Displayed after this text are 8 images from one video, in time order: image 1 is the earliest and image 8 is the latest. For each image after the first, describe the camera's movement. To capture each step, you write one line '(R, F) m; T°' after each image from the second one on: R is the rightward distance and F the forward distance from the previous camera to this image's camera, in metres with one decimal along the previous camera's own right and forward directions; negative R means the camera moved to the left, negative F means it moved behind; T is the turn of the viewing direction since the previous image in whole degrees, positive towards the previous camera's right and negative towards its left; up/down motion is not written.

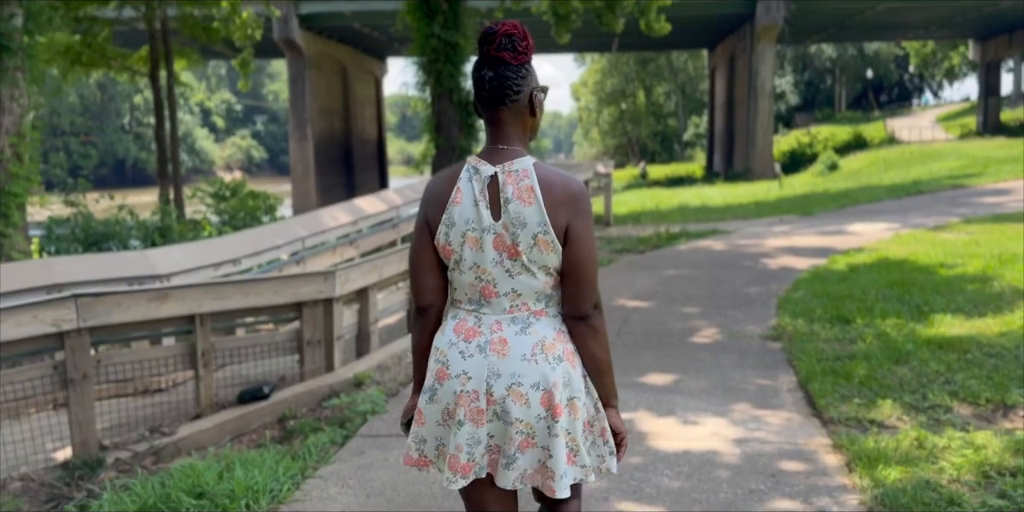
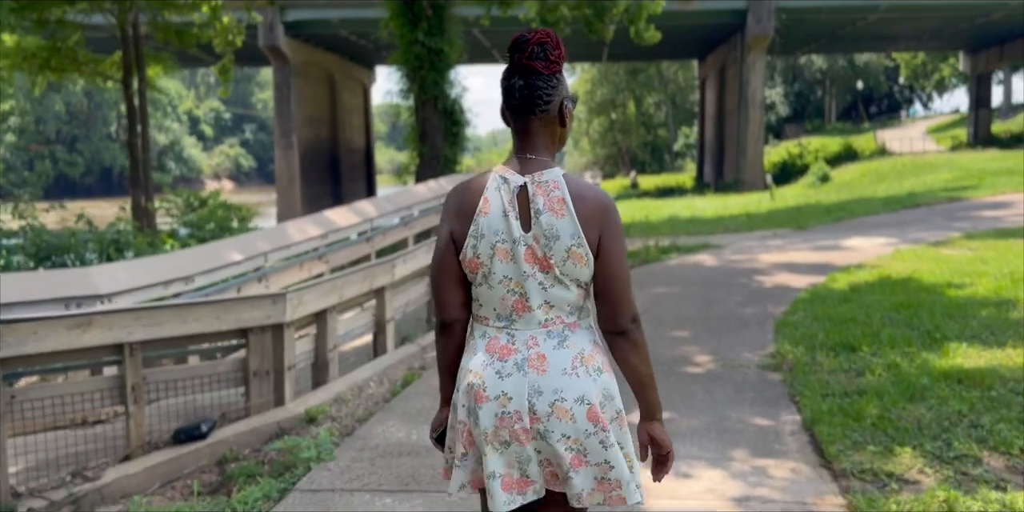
(+0.1, +0.6) m; +1°
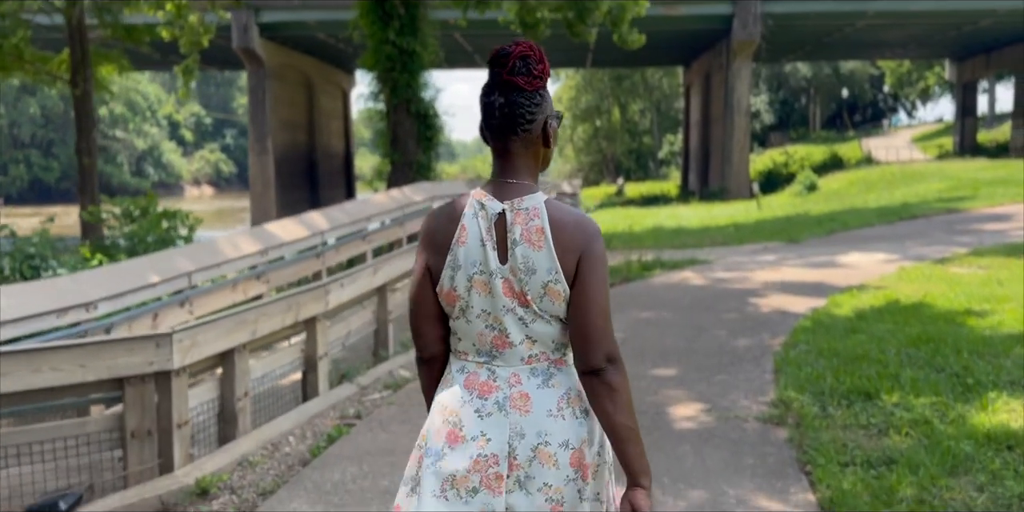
(+0.2, +1.0) m; +1°
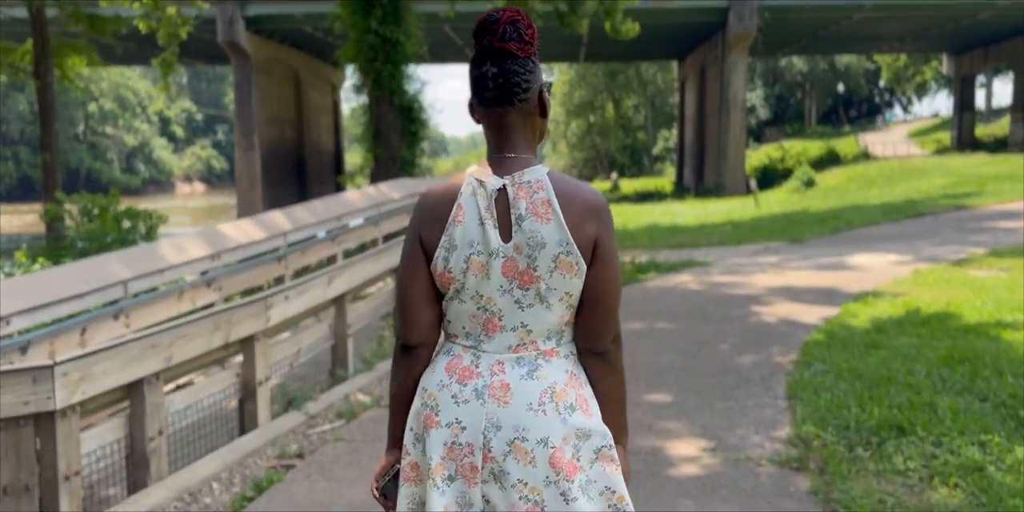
(+0.1, +0.8) m; 0°
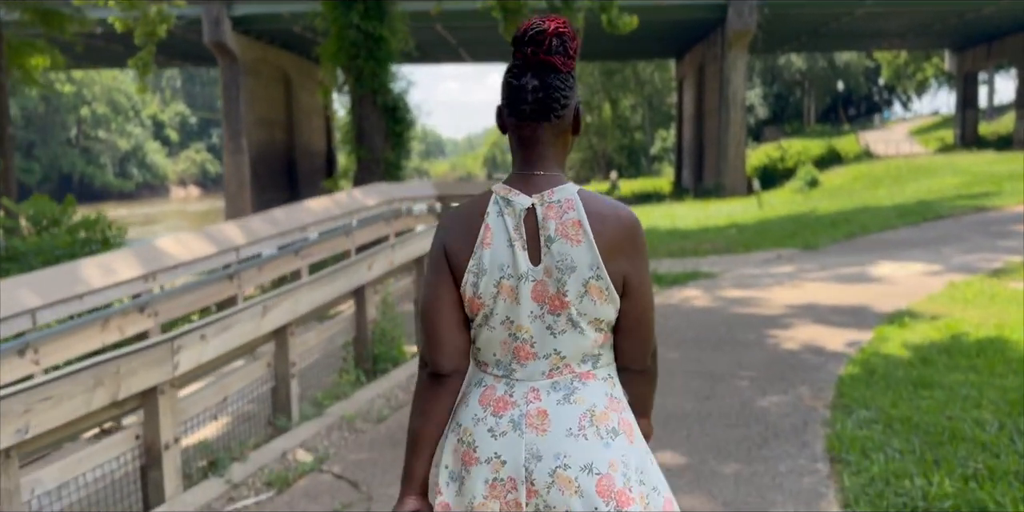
(+0.1, +1.0) m; 0°
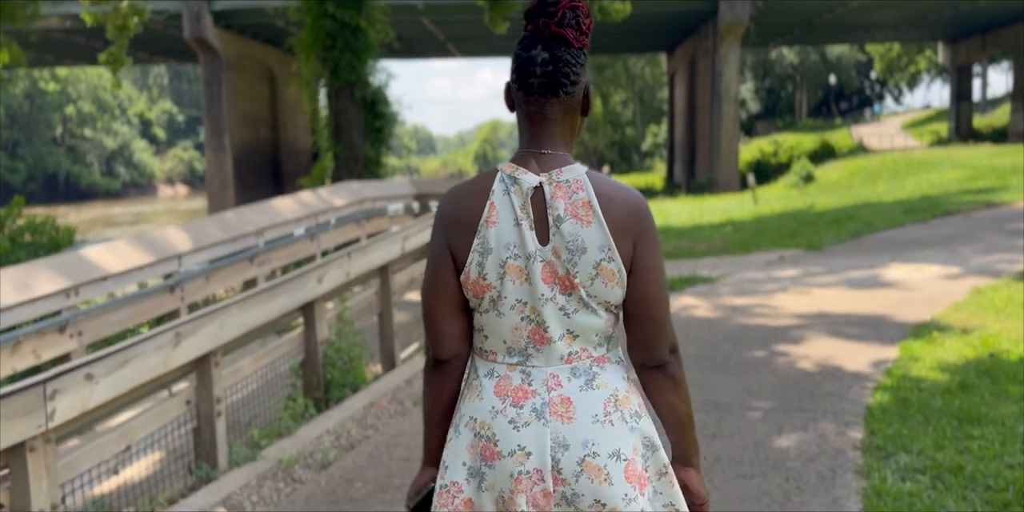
(+0.1, +0.8) m; +1°
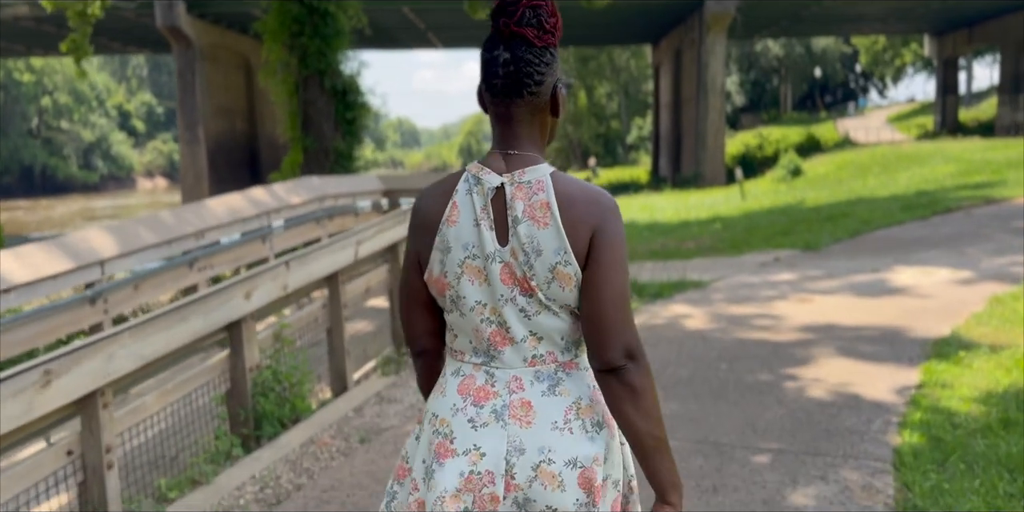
(+0.1, +0.7) m; +1°
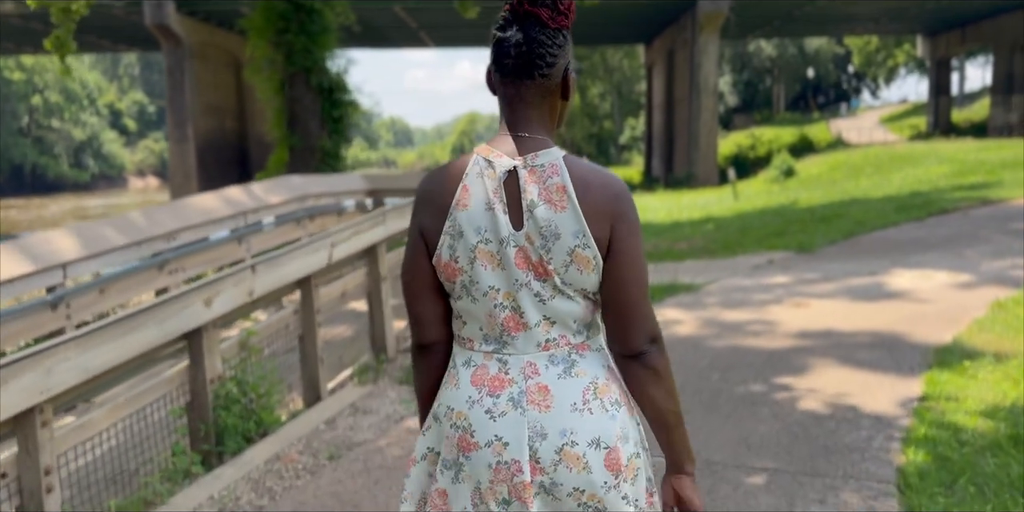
(+0.1, +0.3) m; 0°
